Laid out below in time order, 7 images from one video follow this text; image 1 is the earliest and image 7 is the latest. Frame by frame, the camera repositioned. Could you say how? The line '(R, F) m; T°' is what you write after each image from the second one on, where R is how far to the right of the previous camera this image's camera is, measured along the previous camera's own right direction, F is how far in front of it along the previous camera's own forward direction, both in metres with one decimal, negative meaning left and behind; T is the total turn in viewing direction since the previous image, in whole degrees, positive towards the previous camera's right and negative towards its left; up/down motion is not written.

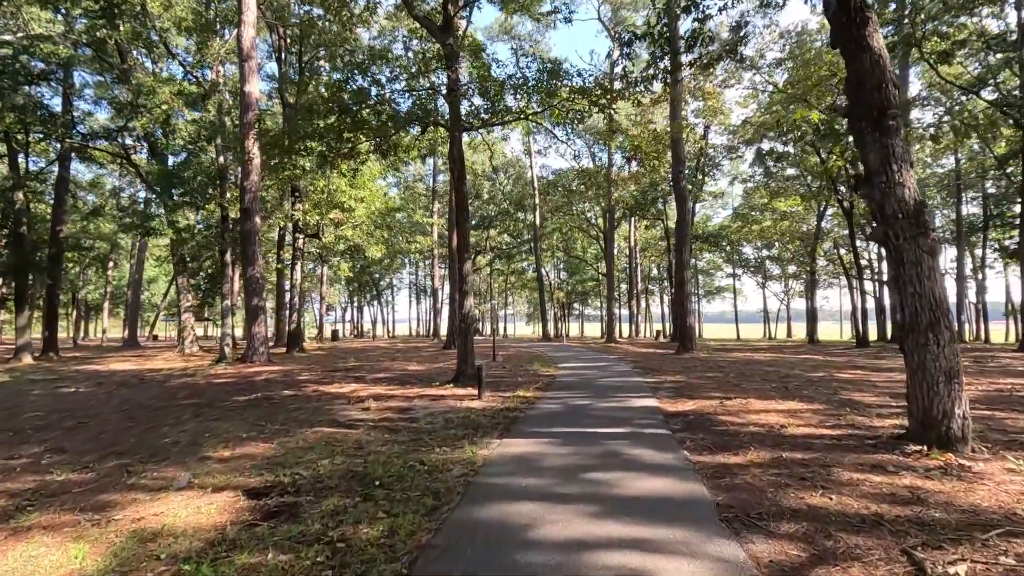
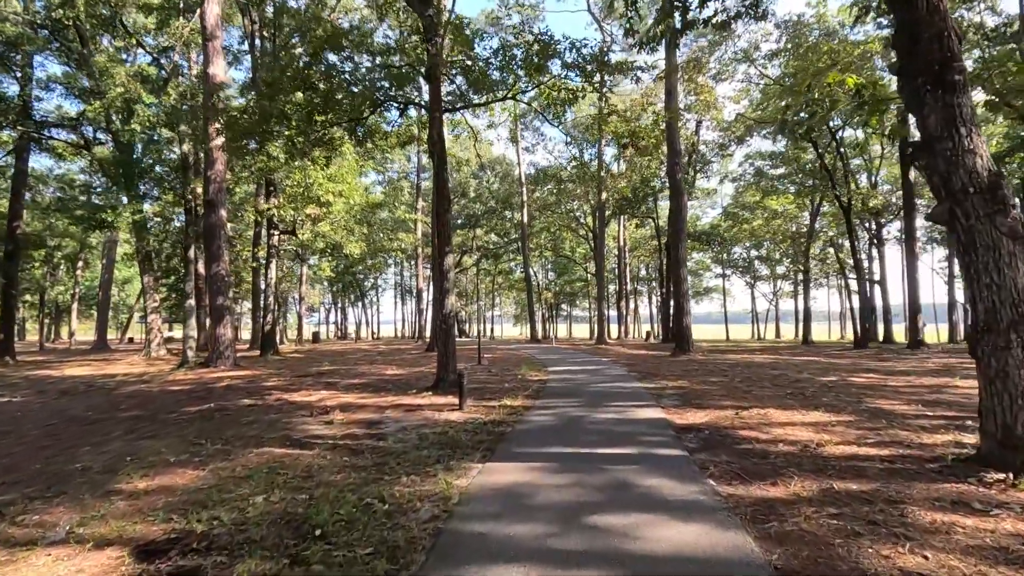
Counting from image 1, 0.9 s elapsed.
(0.0, +1.0) m; +1°
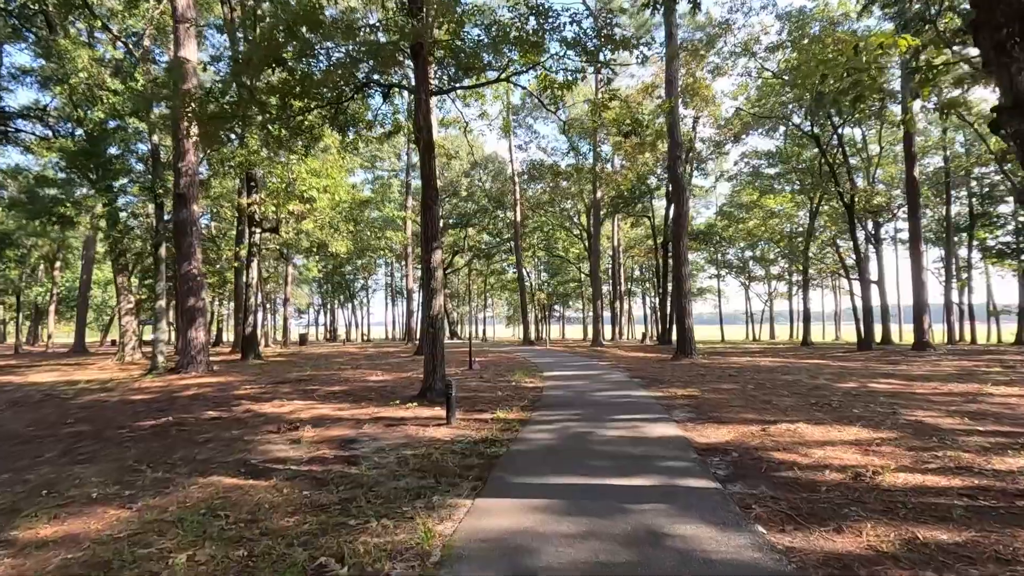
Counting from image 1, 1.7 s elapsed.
(0.0, +0.8) m; +1°
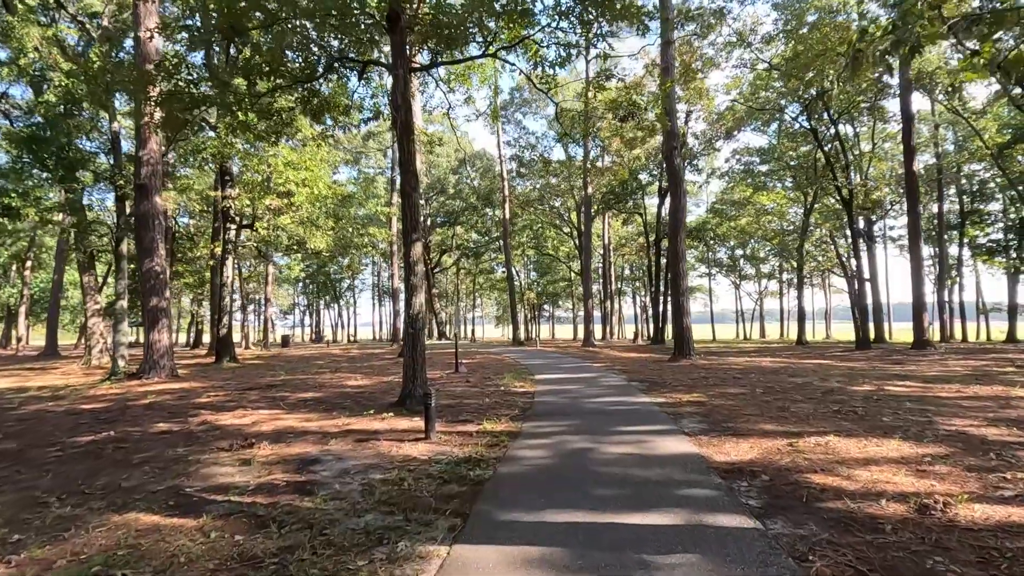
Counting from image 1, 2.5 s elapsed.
(0.0, +0.8) m; +1°
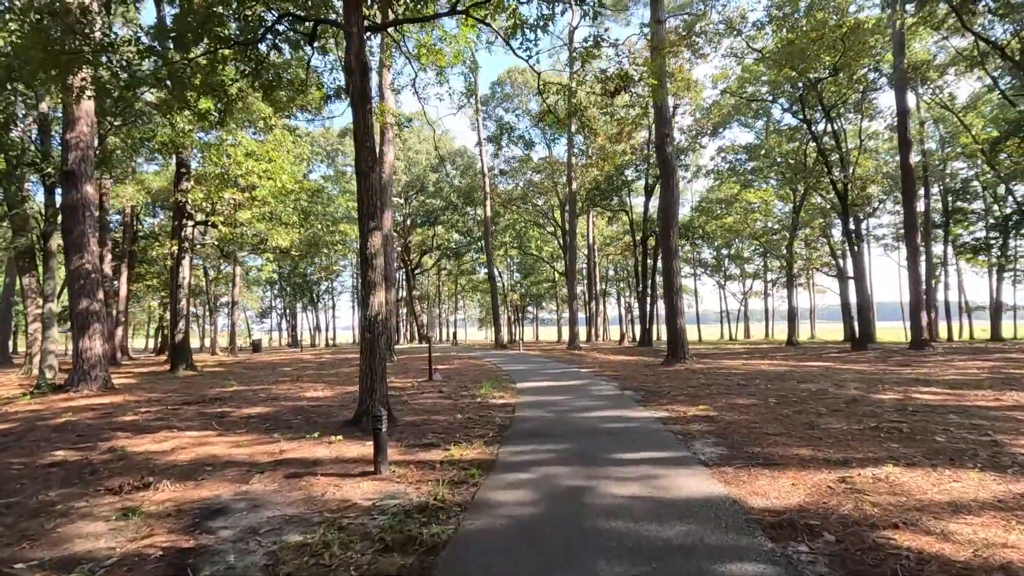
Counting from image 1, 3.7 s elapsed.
(+0.1, +1.1) m; +2°
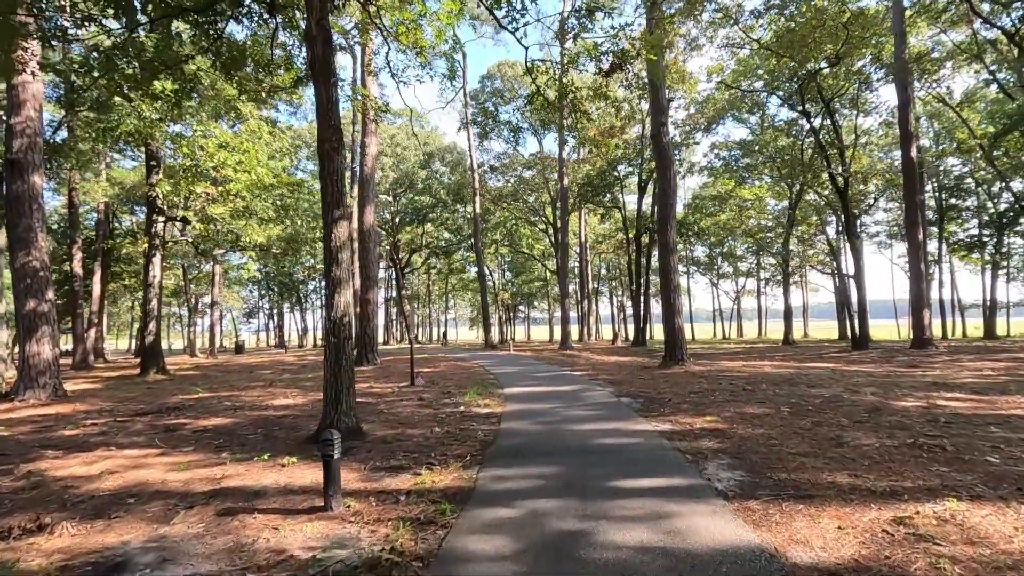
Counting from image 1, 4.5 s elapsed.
(+0.1, +0.8) m; +1°
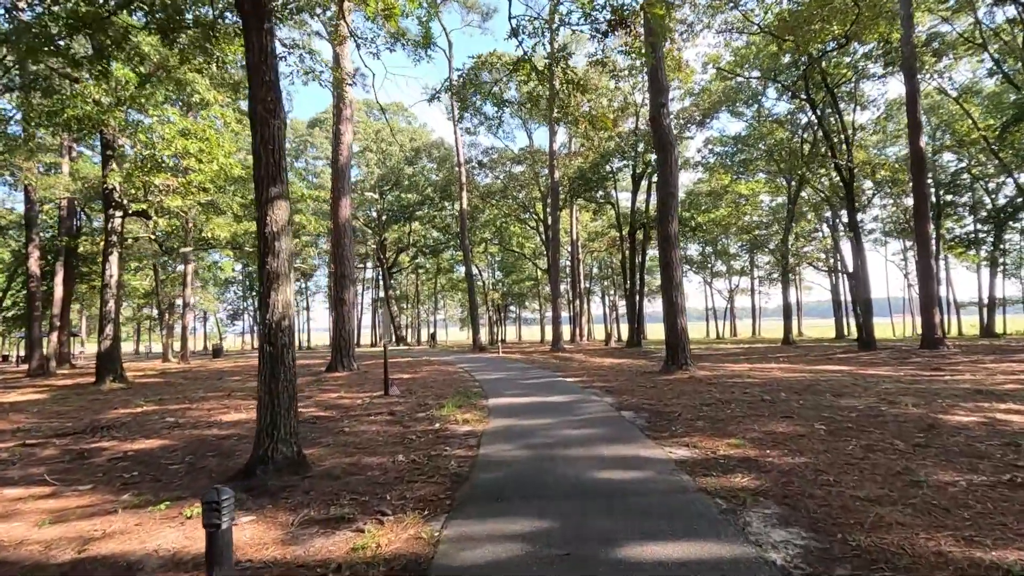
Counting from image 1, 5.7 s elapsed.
(+0.1, +1.1) m; +1°
